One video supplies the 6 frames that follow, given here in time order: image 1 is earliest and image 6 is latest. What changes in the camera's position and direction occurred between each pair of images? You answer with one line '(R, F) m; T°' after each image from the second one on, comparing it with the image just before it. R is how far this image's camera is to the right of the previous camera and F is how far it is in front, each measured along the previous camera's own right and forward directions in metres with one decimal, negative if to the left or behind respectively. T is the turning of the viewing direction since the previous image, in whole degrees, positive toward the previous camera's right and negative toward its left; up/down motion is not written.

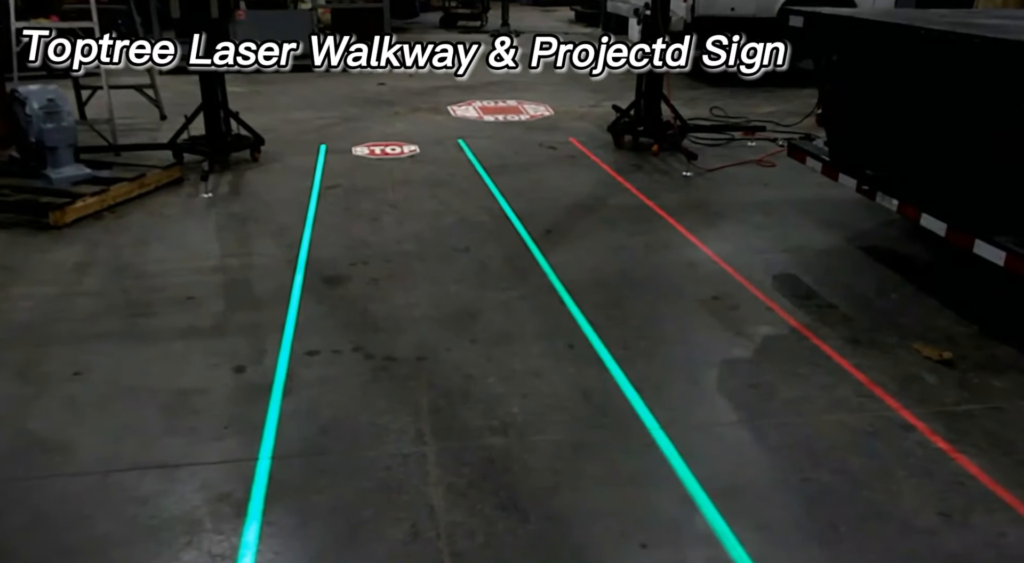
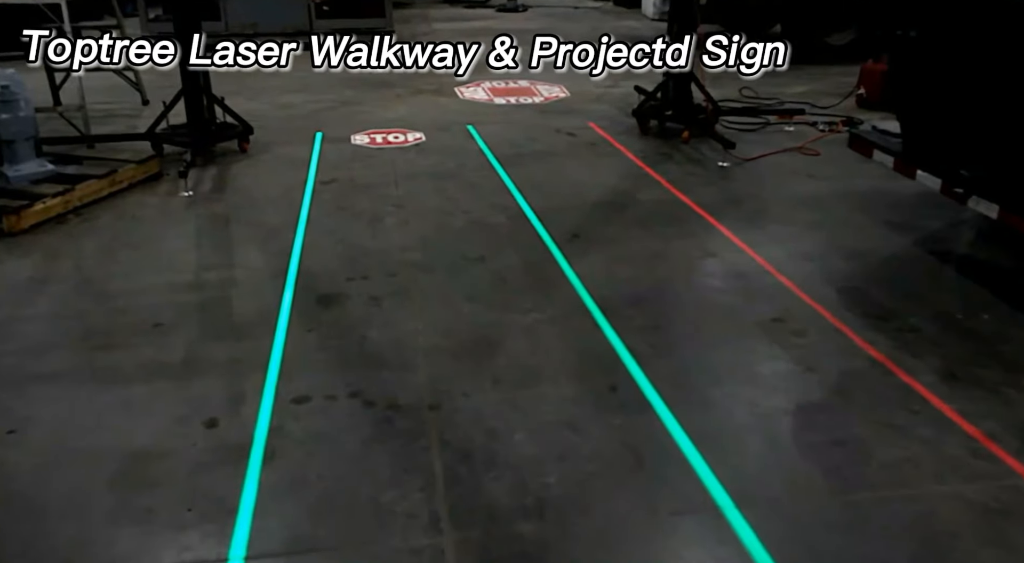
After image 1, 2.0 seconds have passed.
(-0.1, +0.6) m; 0°
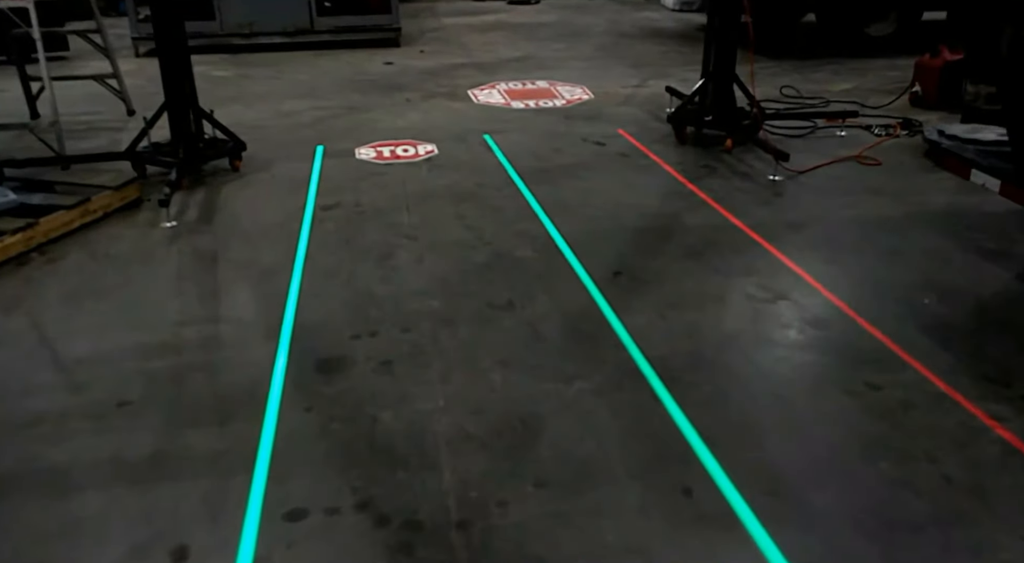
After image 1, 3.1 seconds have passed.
(-0.1, +0.6) m; -1°
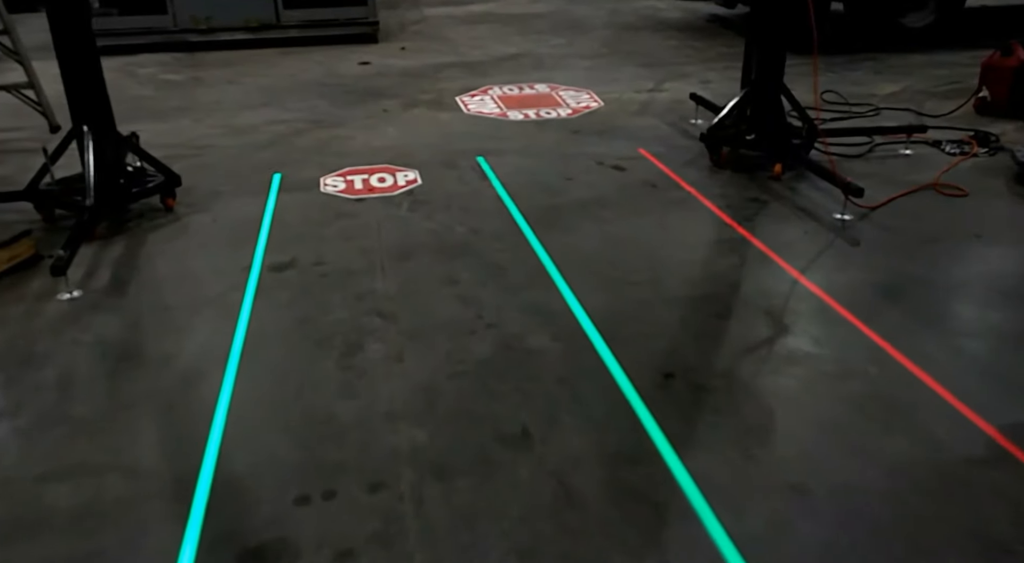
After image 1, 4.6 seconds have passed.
(-0.1, +1.0) m; +1°
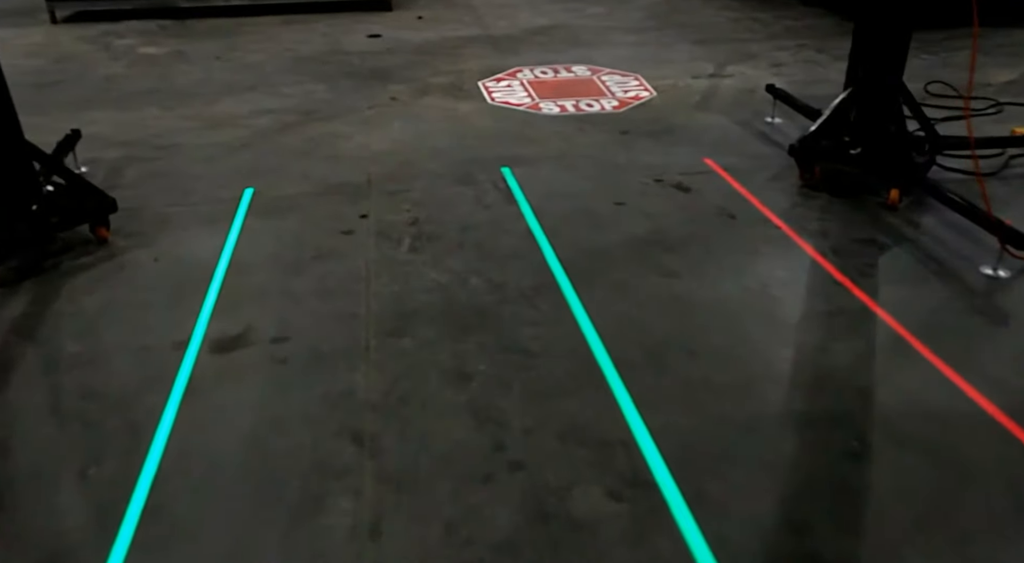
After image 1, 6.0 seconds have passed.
(0.0, +1.0) m; -2°
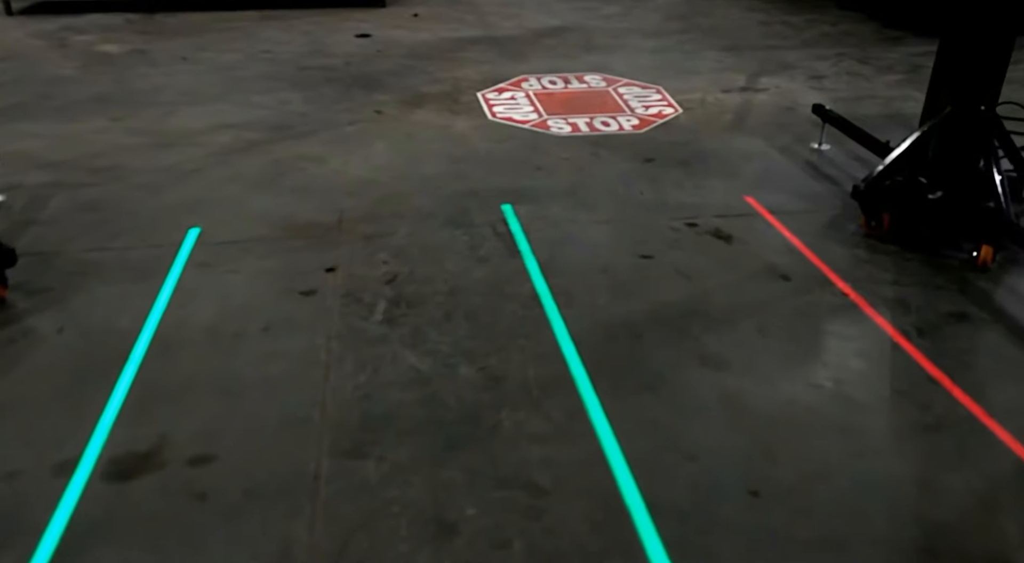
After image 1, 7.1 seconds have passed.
(0.0, +0.7) m; 0°
